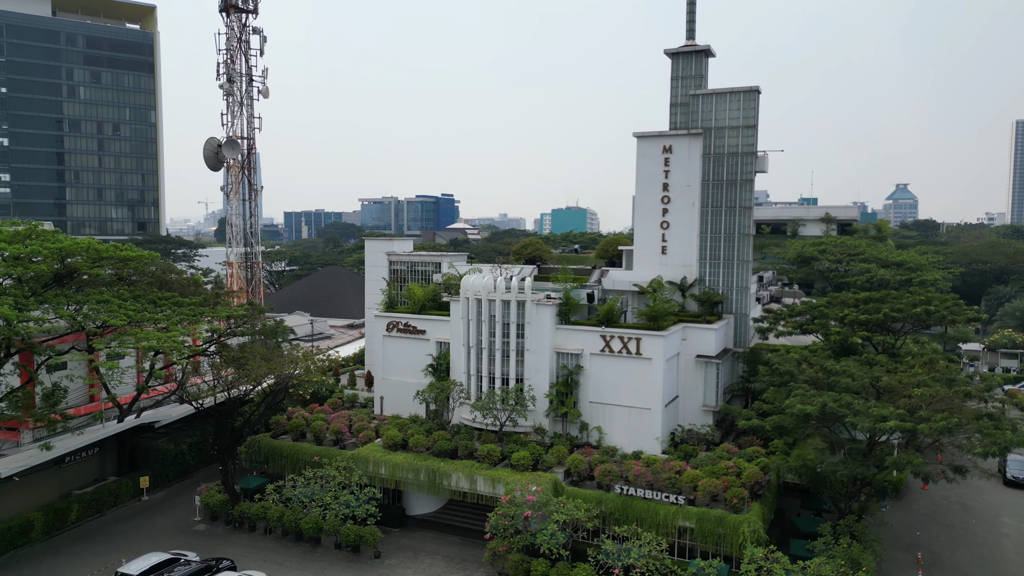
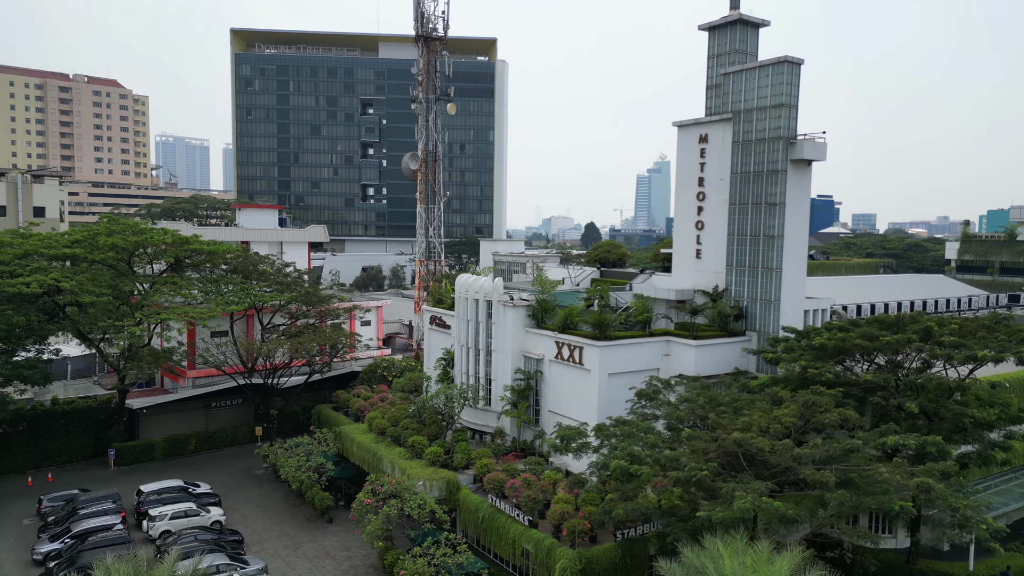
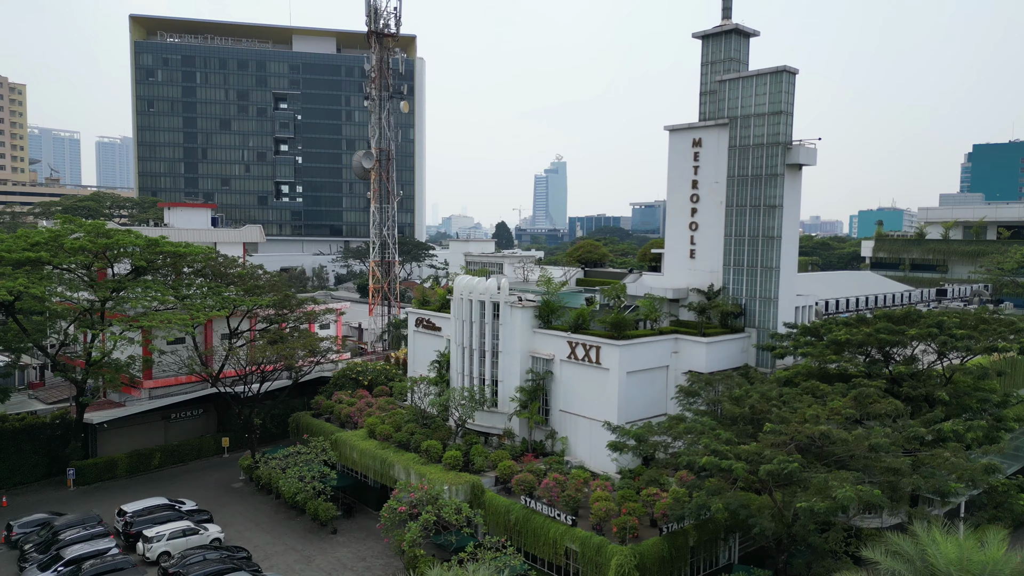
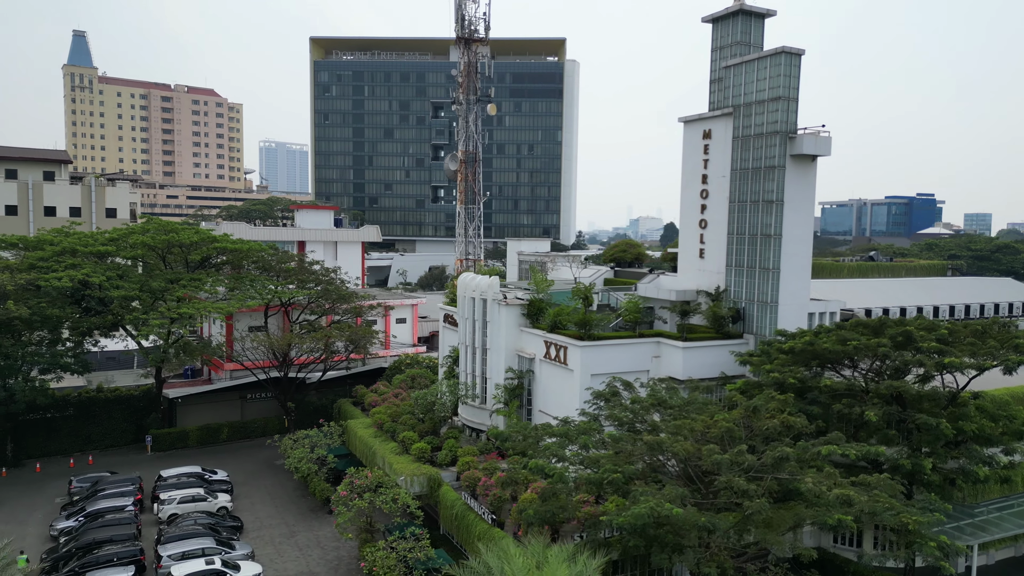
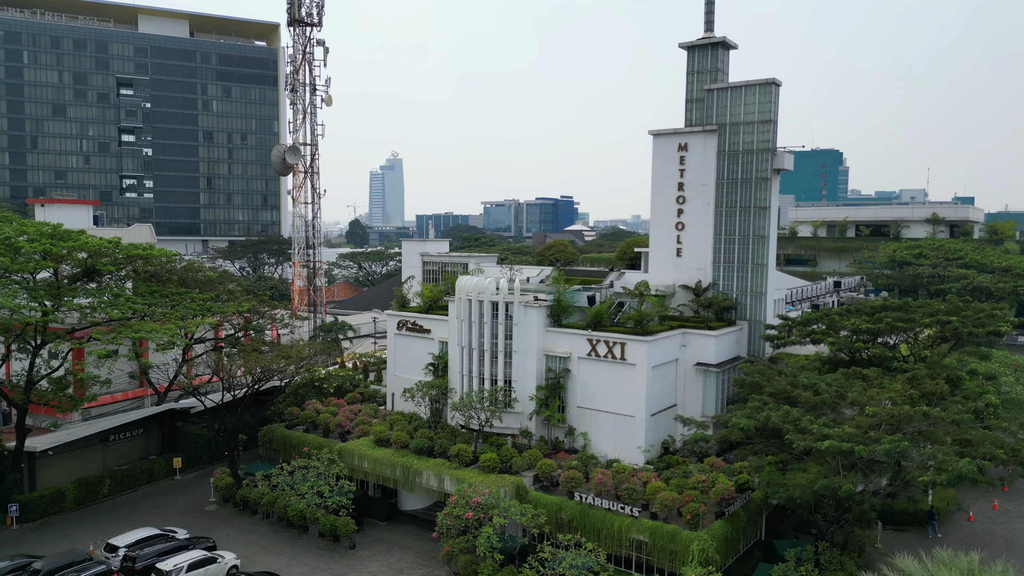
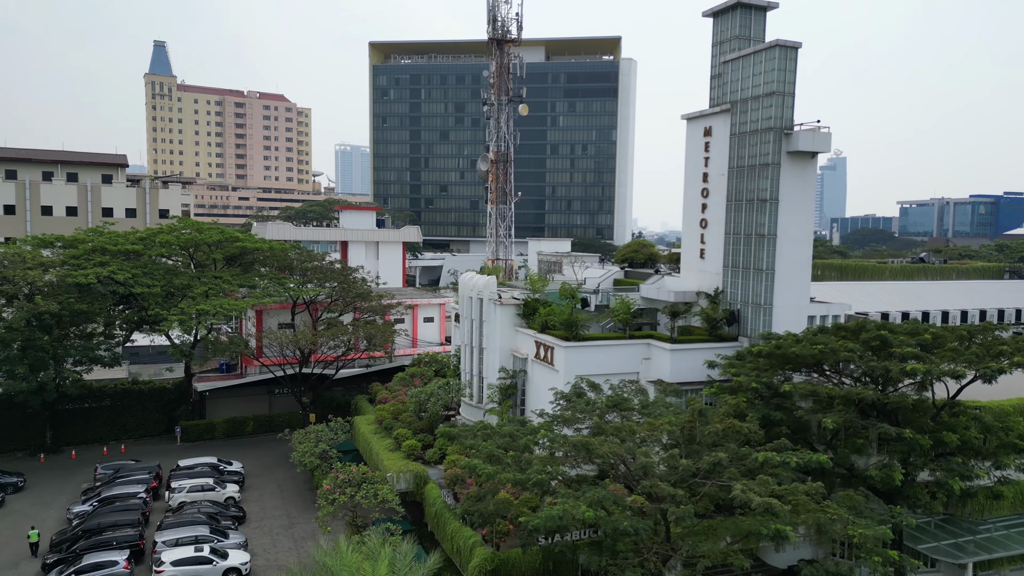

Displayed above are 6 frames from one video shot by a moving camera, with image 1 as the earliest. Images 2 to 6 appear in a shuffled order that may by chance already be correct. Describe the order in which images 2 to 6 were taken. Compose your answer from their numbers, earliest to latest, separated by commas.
5, 3, 2, 4, 6
